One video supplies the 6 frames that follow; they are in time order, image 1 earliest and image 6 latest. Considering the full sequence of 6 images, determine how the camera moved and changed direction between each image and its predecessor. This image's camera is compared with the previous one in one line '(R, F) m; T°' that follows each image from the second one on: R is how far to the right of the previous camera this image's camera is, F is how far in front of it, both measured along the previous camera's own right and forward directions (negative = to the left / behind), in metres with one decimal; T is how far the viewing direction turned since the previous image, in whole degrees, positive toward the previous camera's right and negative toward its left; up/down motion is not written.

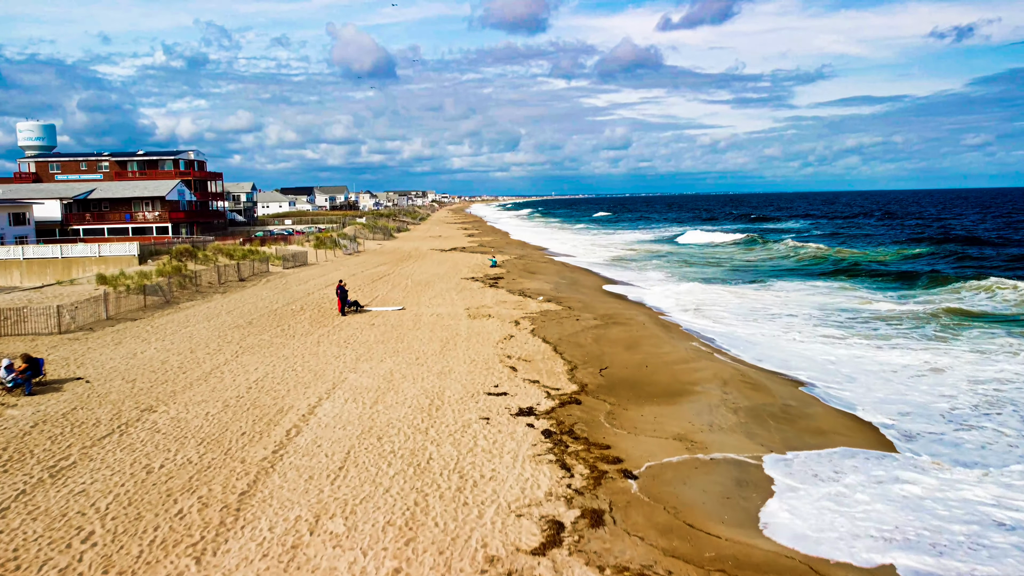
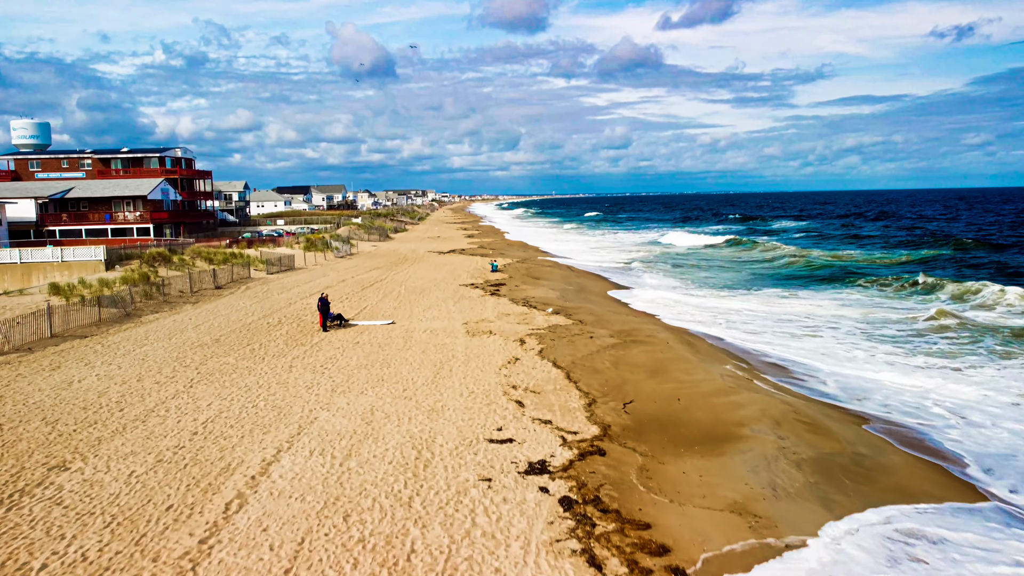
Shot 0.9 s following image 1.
(-0.1, +2.5) m; 0°
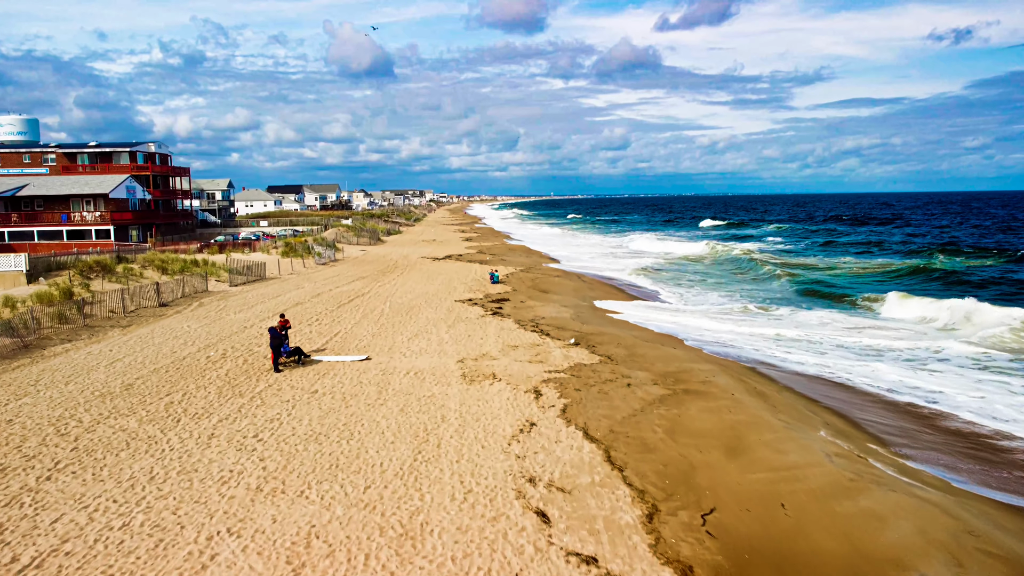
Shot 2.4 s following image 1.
(-0.3, +4.4) m; 0°
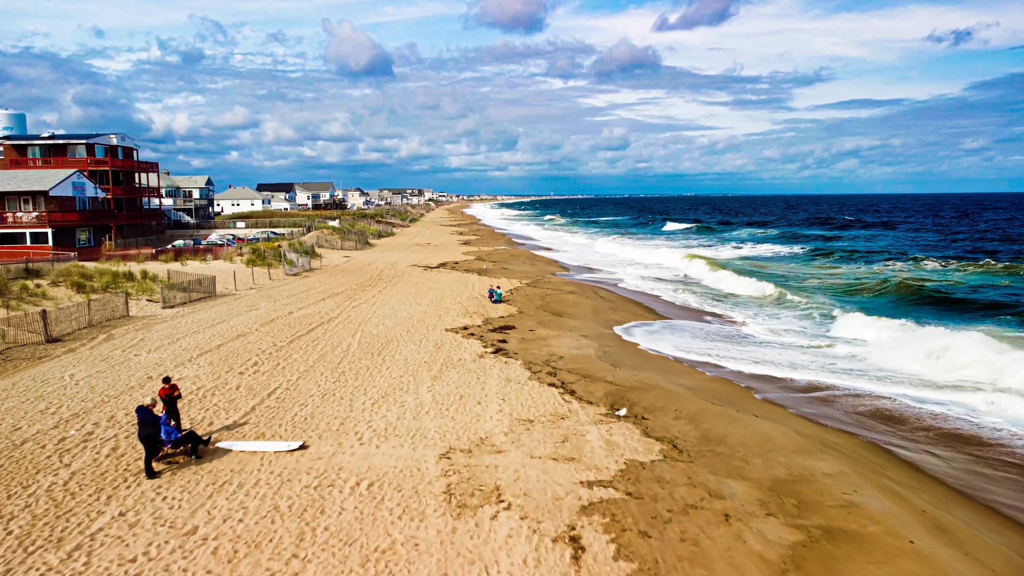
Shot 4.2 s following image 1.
(-0.2, +5.3) m; 0°
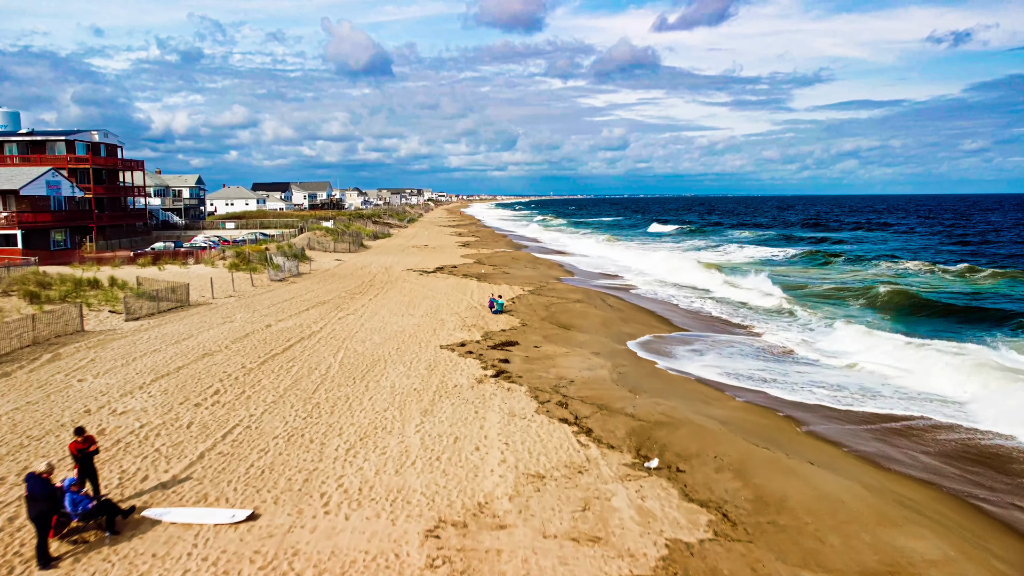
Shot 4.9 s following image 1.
(-0.1, +2.1) m; 0°
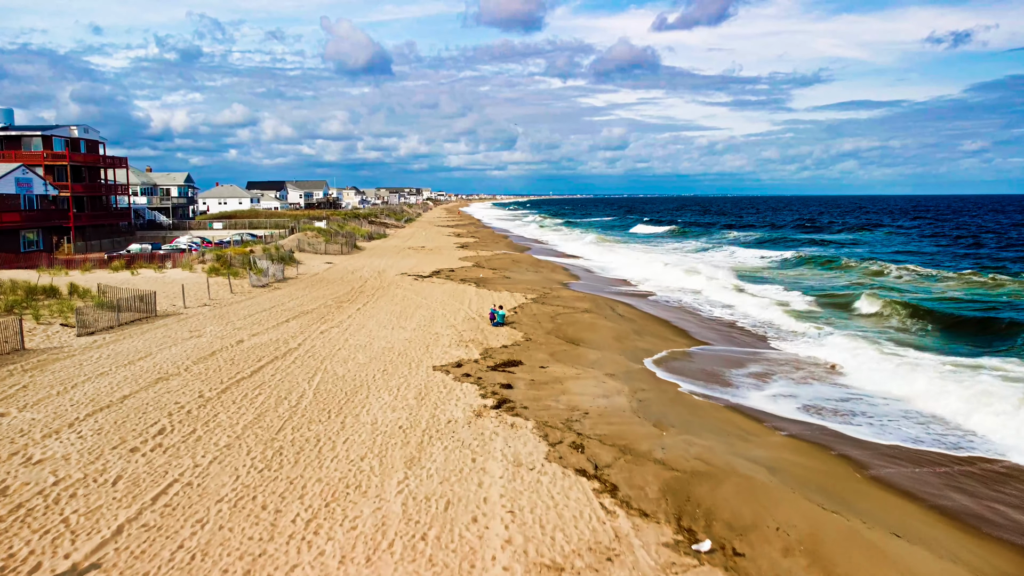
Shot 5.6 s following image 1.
(-0.1, +2.2) m; 0°
